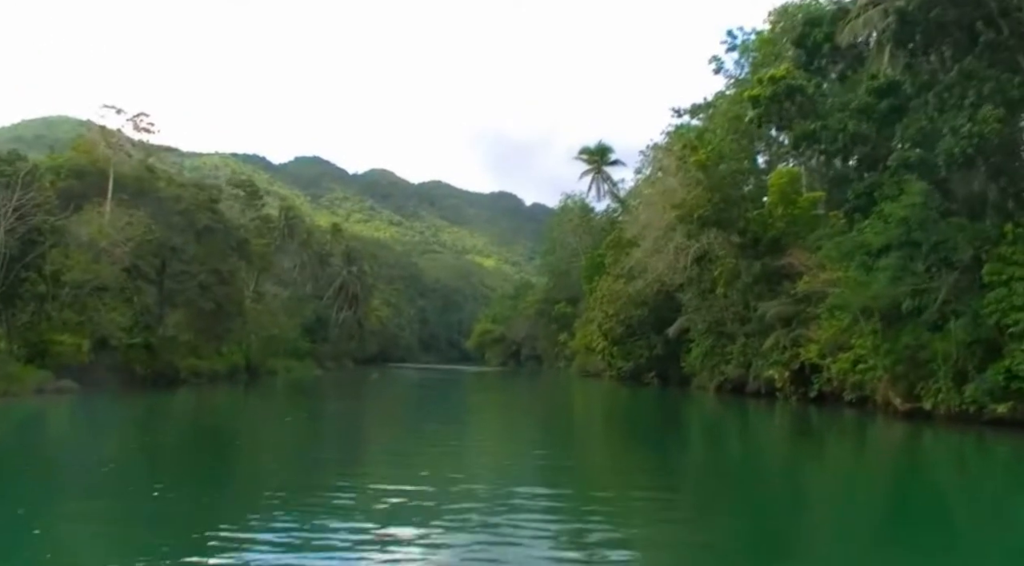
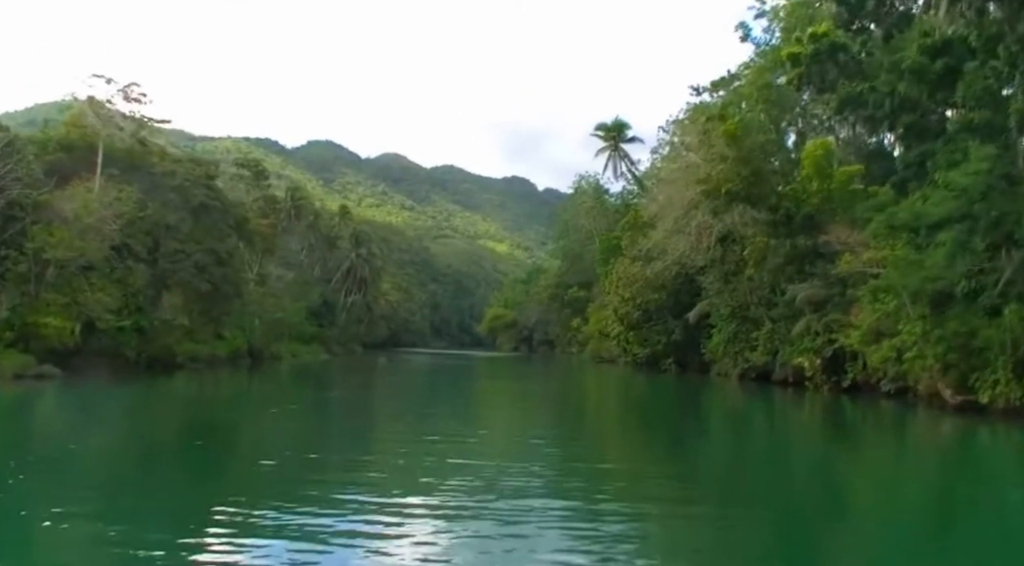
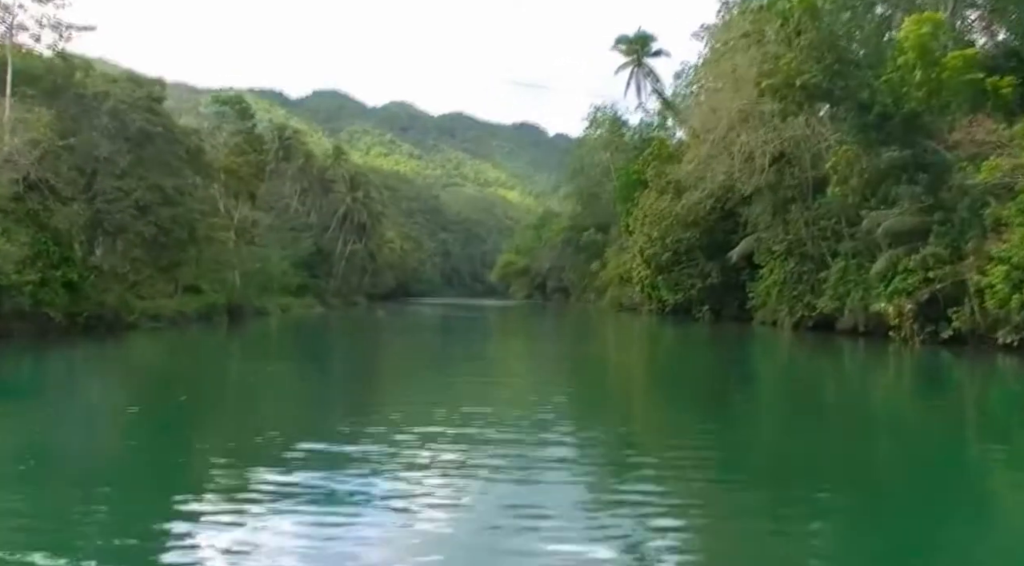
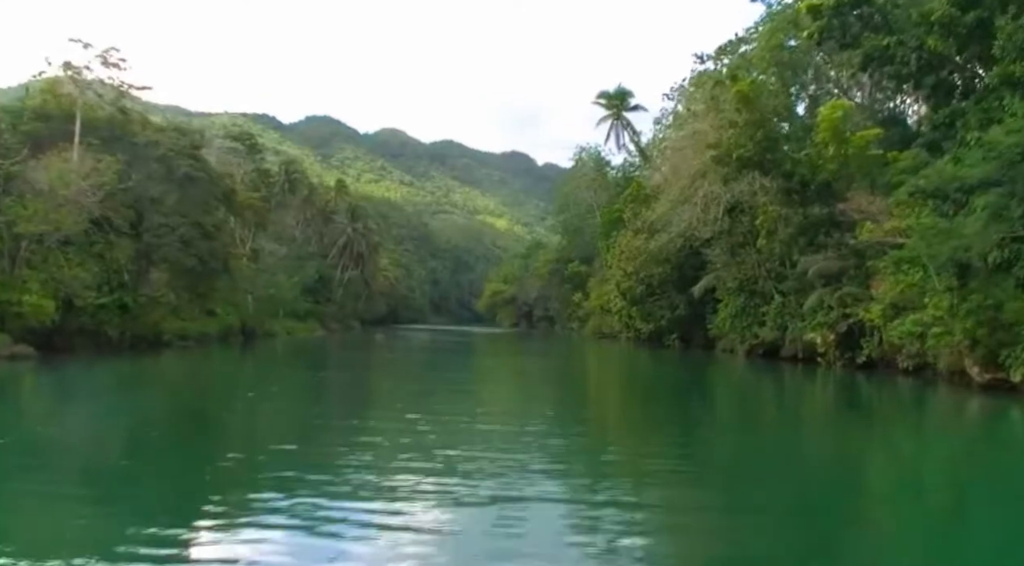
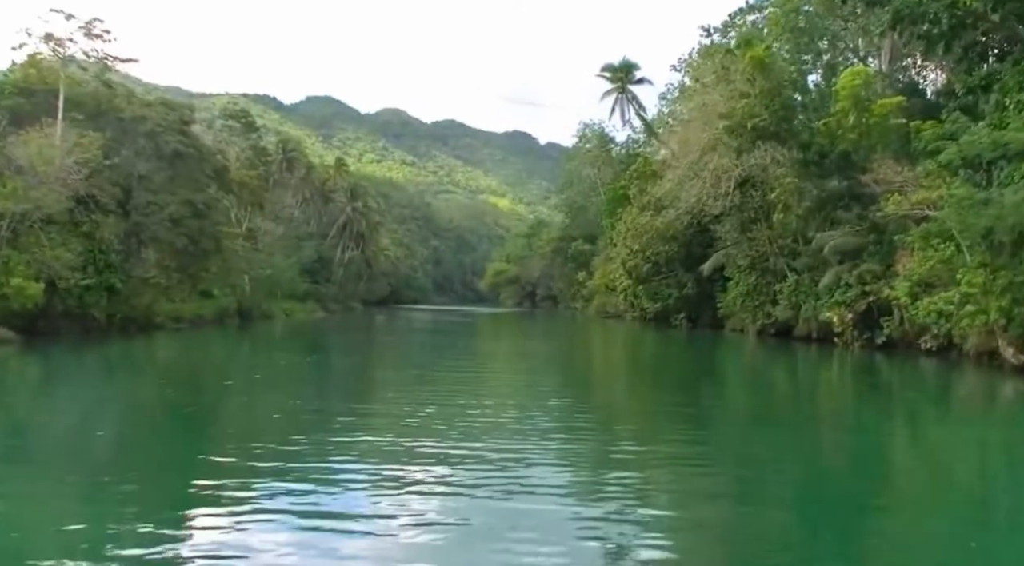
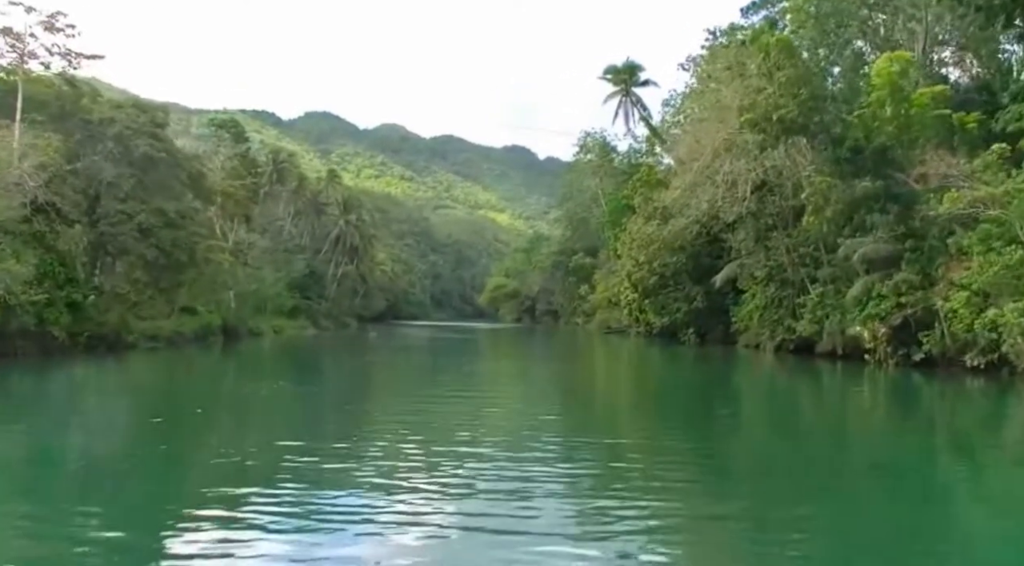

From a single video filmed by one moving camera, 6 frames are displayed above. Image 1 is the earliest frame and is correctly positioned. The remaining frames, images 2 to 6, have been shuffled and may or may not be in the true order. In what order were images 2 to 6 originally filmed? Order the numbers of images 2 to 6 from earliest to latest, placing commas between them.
2, 4, 5, 6, 3
